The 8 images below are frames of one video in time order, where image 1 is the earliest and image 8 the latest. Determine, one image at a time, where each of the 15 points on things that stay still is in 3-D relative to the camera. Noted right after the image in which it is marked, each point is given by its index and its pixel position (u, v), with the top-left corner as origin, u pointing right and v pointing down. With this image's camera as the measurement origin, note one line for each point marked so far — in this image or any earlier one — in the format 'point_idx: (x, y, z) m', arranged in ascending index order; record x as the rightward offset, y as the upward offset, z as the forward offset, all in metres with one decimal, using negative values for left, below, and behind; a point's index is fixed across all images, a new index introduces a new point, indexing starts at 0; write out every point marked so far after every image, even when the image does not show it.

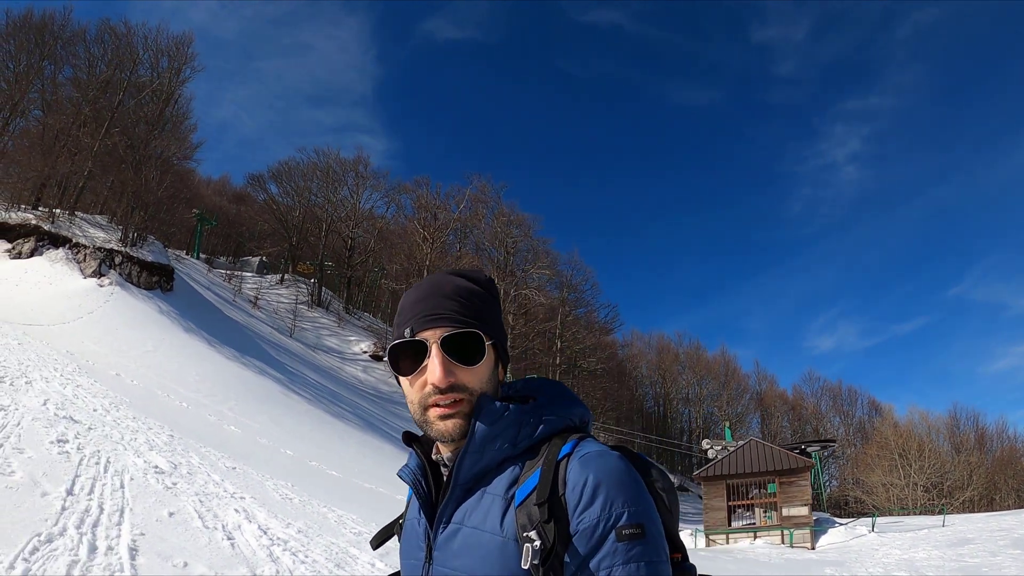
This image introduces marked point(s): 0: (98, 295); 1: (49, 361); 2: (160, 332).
0: (-13.2, -0.2, +18.5) m
1: (-9.0, -1.5, +11.4) m
2: (-10.8, -1.3, +17.8) m
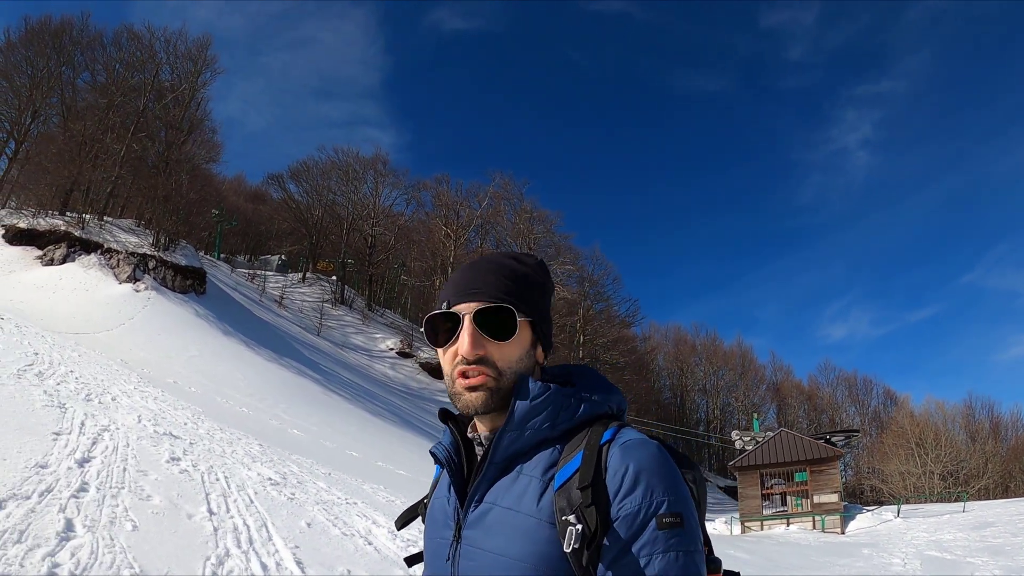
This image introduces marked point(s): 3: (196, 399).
0: (-12.2, -0.4, +18.7) m
1: (-7.9, -1.7, +11.6) m
2: (-9.7, -1.5, +18.1) m
3: (-6.6, -2.3, +12.2) m
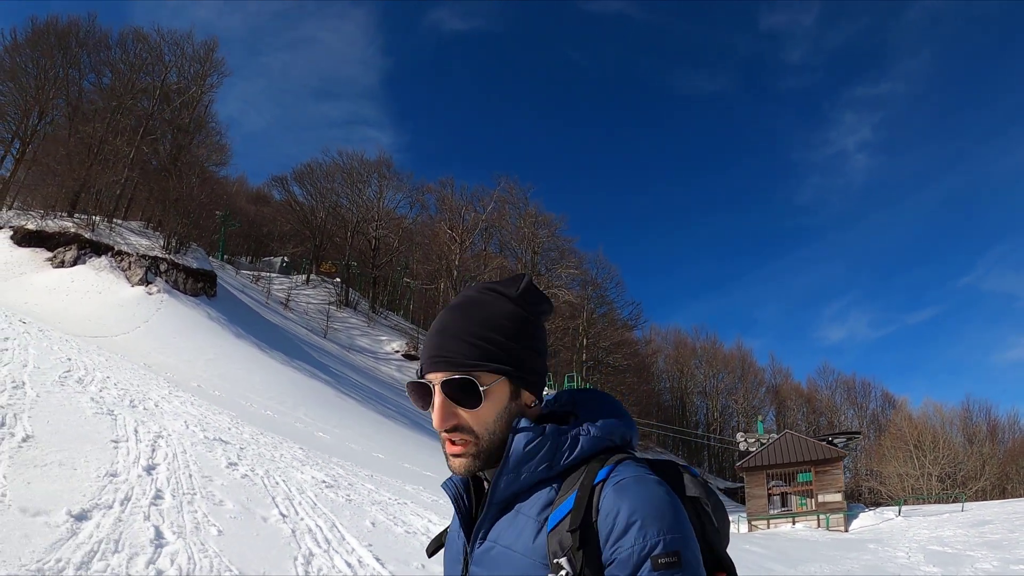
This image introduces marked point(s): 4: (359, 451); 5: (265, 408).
0: (-11.8, -0.5, +18.8) m
1: (-7.5, -1.8, +11.8) m
2: (-9.4, -1.6, +18.2) m
3: (-6.2, -2.5, +12.4) m
4: (-3.2, -3.4, +12.0) m
5: (-5.7, -2.8, +13.3) m
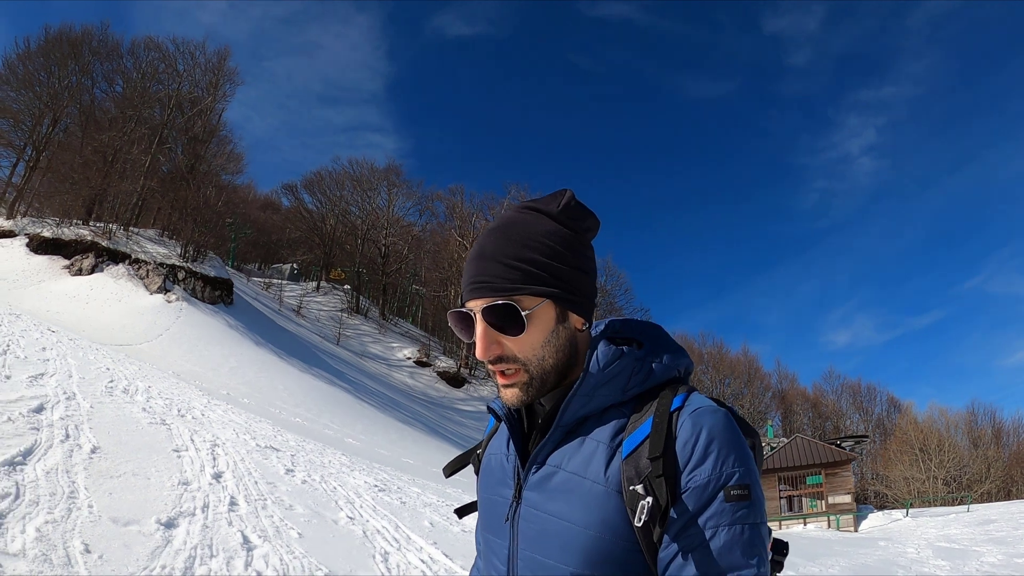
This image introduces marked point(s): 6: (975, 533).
0: (-11.3, -0.8, +19.0) m
1: (-6.8, -2.0, +12.0) m
2: (-8.8, -1.8, +18.4) m
3: (-5.6, -2.7, +12.6) m
4: (-2.6, -3.6, +12.2) m
5: (-5.1, -3.0, +13.5) m
6: (+15.7, -8.5, +19.4) m
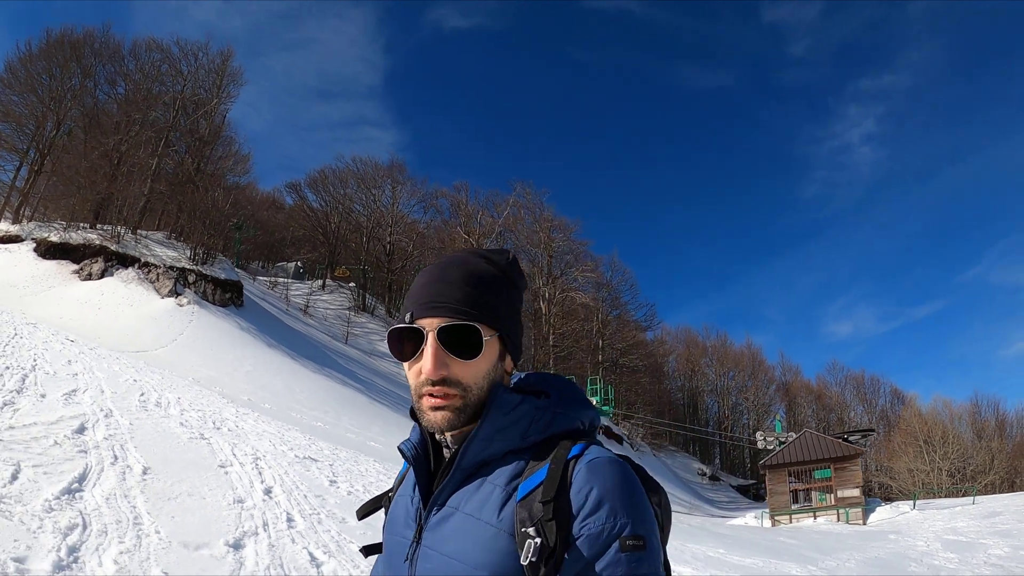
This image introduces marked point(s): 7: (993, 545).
0: (-10.9, -0.9, +19.1) m
1: (-6.4, -2.2, +12.1) m
2: (-8.4, -1.9, +18.5) m
3: (-5.2, -2.8, +12.8) m
4: (-2.1, -3.7, +12.4) m
5: (-4.6, -3.1, +13.7) m
6: (+16.1, -8.2, +19.9) m
7: (+14.5, -7.8, +17.5) m
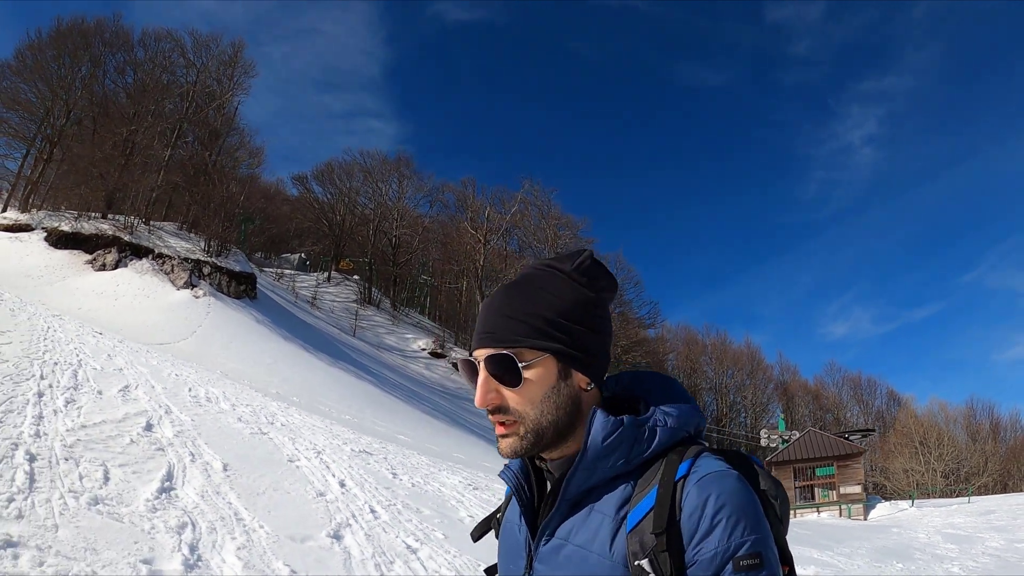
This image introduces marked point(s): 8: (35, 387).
0: (-10.5, -0.6, +19.2) m
1: (-5.8, -2.1, +12.4) m
2: (-8.0, -1.7, +18.7) m
3: (-4.6, -2.7, +13.1) m
4: (-1.6, -3.7, +12.8) m
5: (-4.1, -3.0, +14.0) m
6: (+16.4, -8.4, +20.7) m
7: (+14.9, -8.0, +18.3) m
8: (-7.3, -1.7, +9.4) m
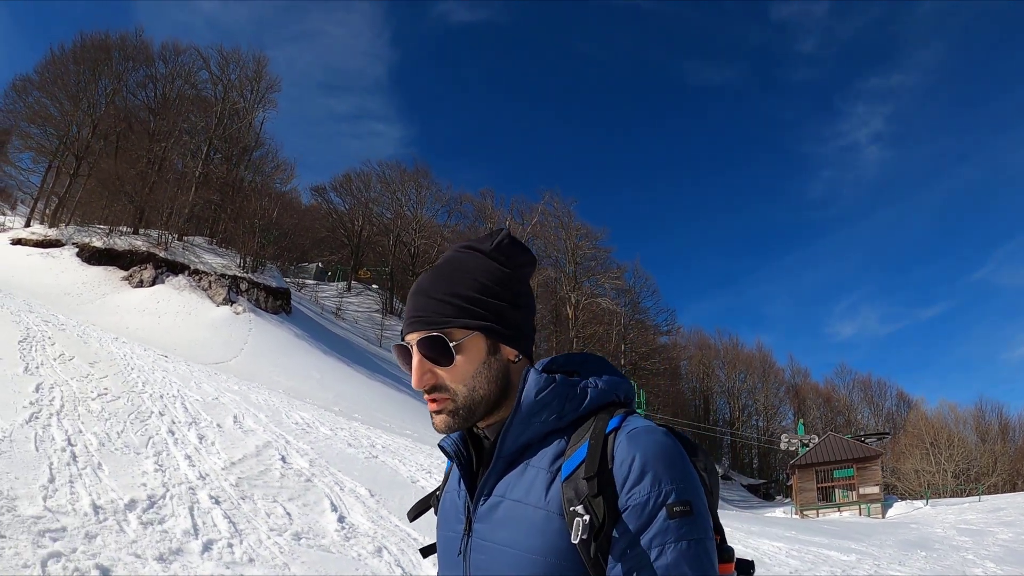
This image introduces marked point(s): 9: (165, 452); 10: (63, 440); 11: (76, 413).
0: (-9.3, -1.2, +19.6) m
1: (-4.4, -2.7, +12.9) m
2: (-6.8, -2.3, +19.2) m
3: (-3.2, -3.3, +13.6) m
4: (-0.2, -4.2, +13.4) m
5: (-2.7, -3.6, +14.6) m
6: (+17.6, -8.7, +21.8) m
7: (+16.2, -8.3, +19.4) m
8: (-5.8, -2.3, +9.9) m
9: (-5.2, -2.5, +8.9) m
10: (-6.4, -2.2, +8.4) m
11: (-7.0, -2.0, +9.3) m
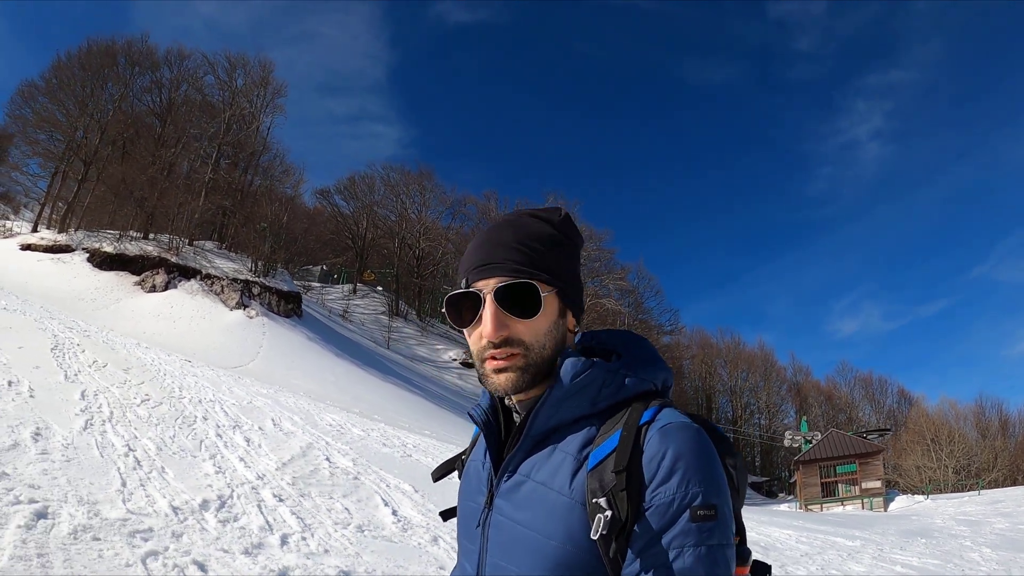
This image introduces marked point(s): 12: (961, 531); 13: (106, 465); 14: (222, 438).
0: (-8.9, -1.3, +19.8) m
1: (-4.0, -2.8, +13.2) m
2: (-6.4, -2.4, +19.4) m
3: (-2.8, -3.4, +13.9) m
4: (+0.3, -4.3, +13.7) m
5: (-2.3, -3.7, +14.9) m
6: (+18.0, -8.7, +22.4) m
7: (+16.6, -8.3, +20.0) m
8: (-5.3, -2.4, +10.1) m
9: (-4.7, -2.6, +9.2) m
10: (-5.9, -2.4, +8.7) m
11: (-6.4, -2.2, +9.6) m
12: (+14.6, -8.2, +19.0) m
13: (-5.7, -2.4, +8.0) m
14: (-4.9, -2.5, +9.8) m
